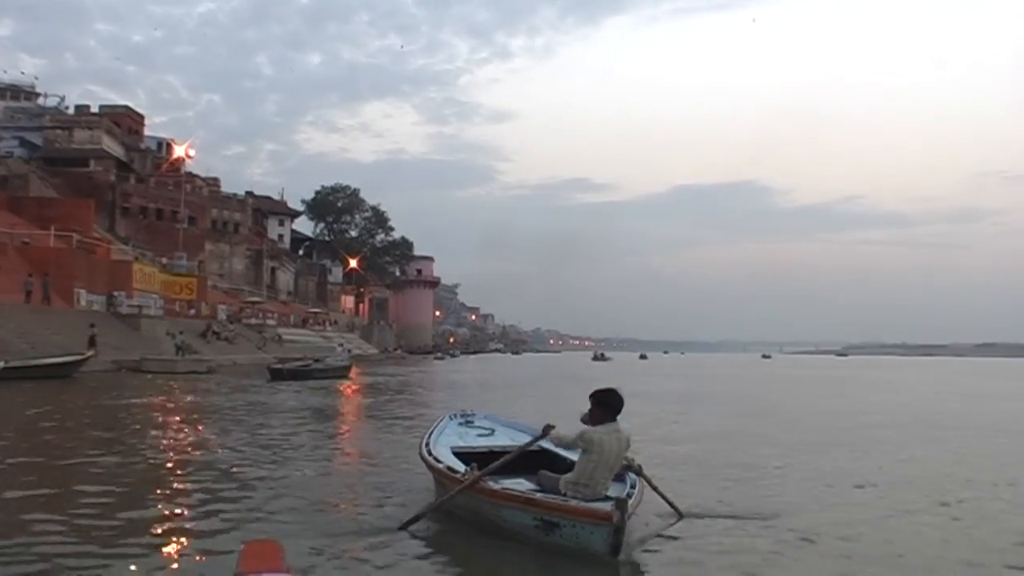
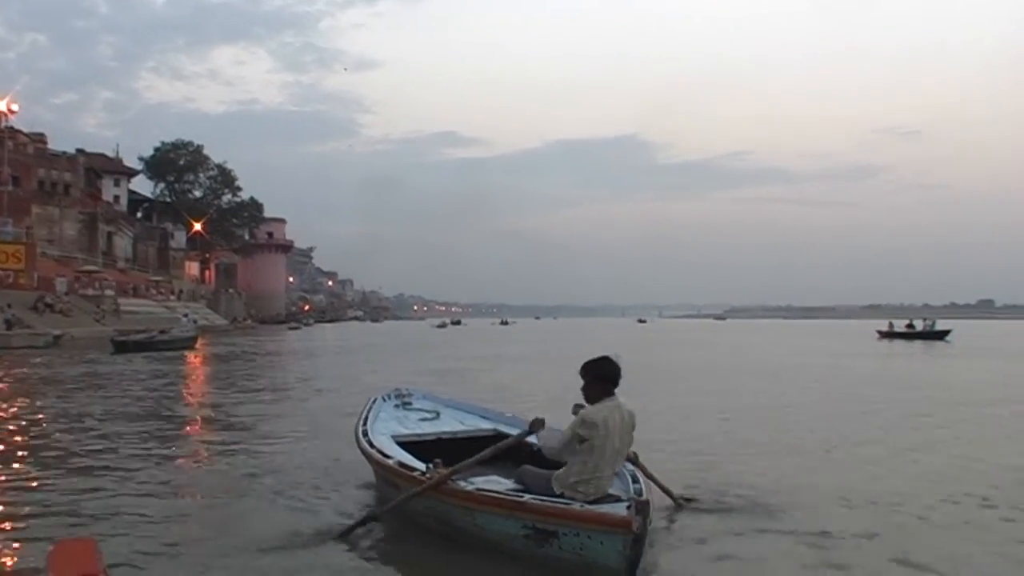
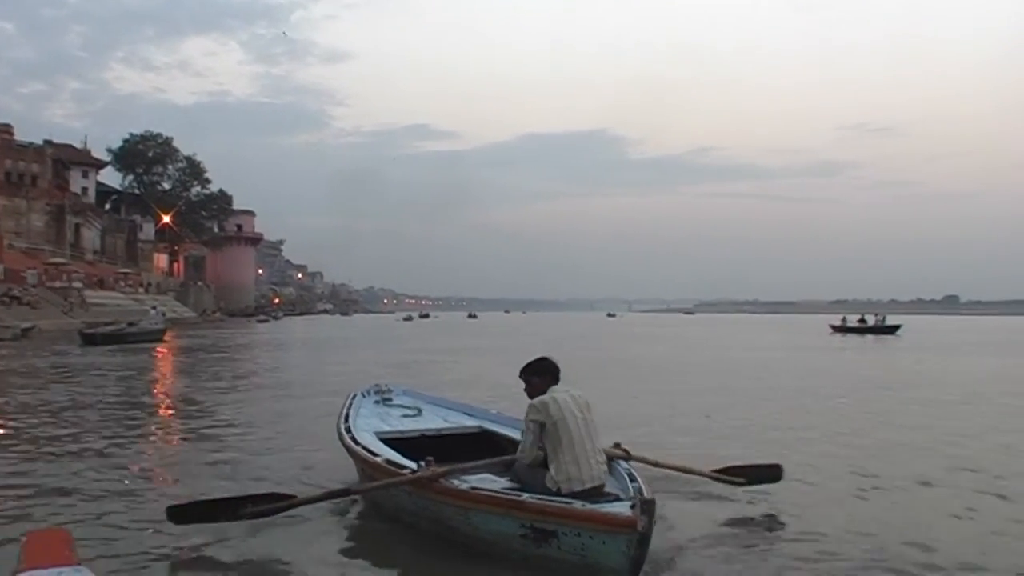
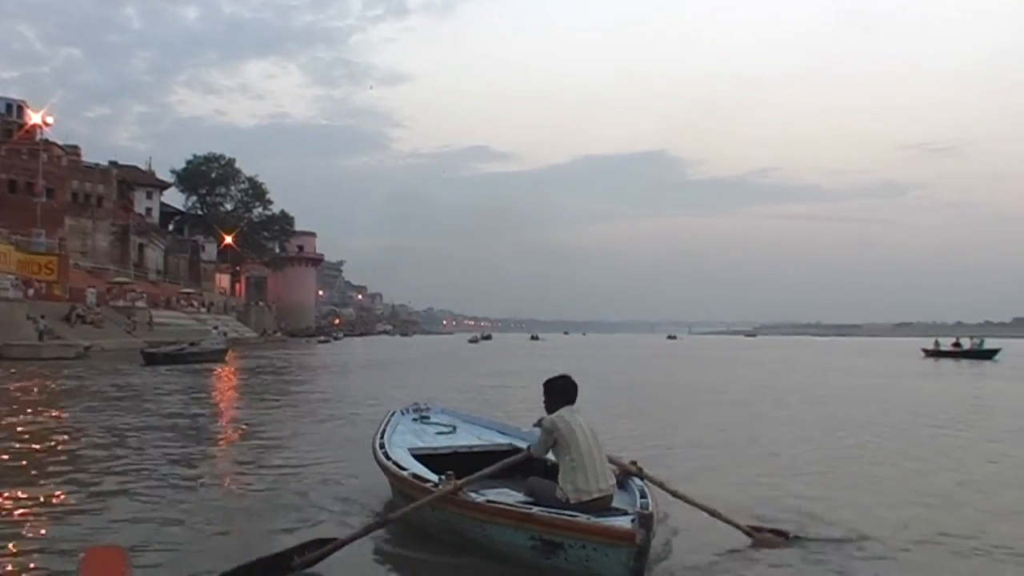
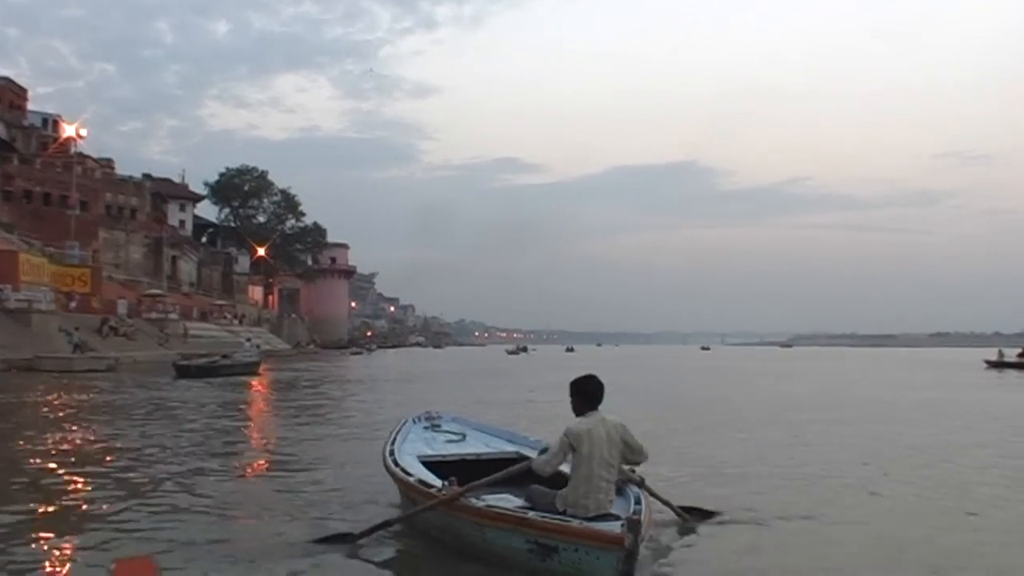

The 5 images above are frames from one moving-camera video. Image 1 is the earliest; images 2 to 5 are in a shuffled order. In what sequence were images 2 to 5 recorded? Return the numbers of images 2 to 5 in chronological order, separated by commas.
5, 4, 2, 3
